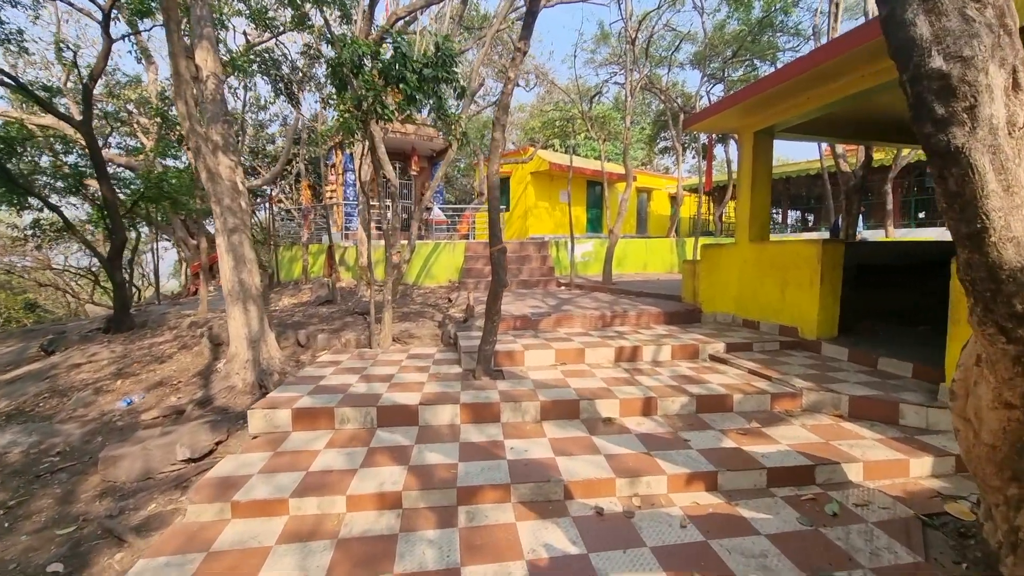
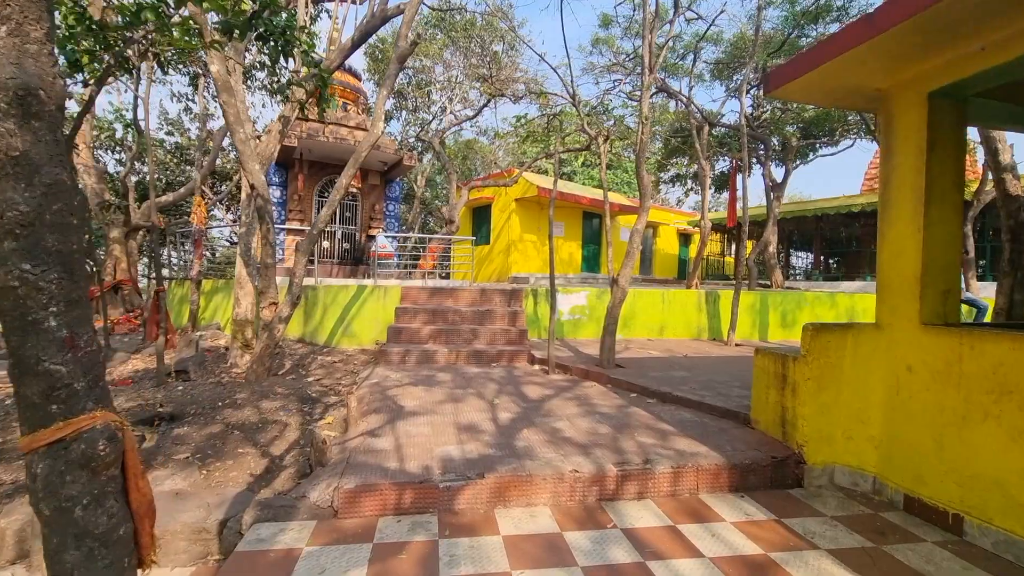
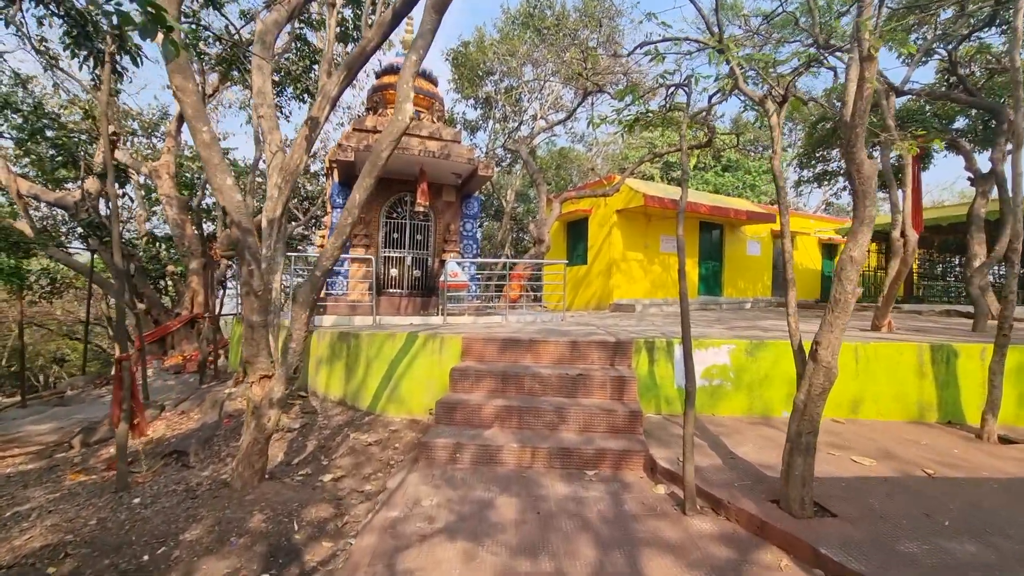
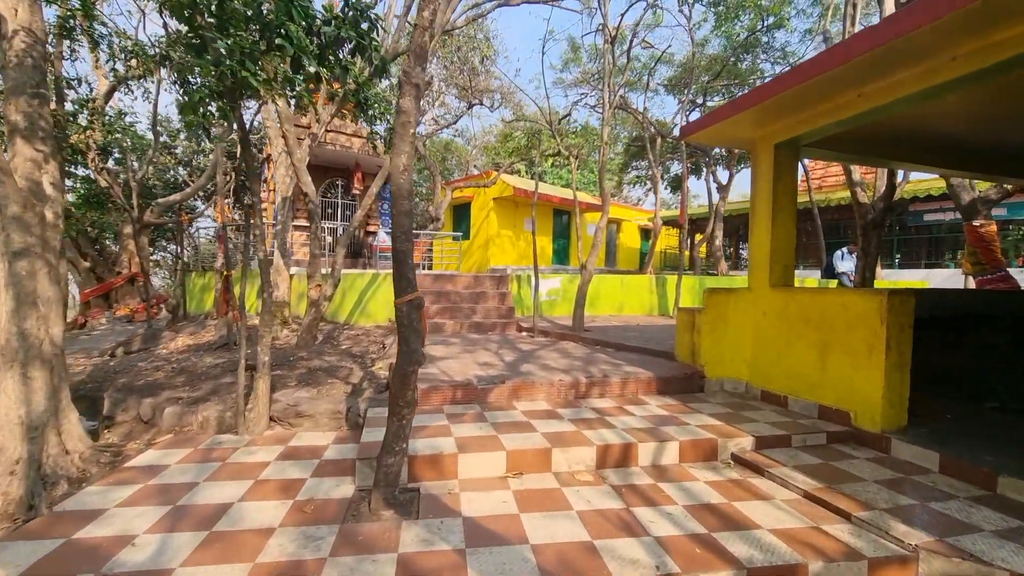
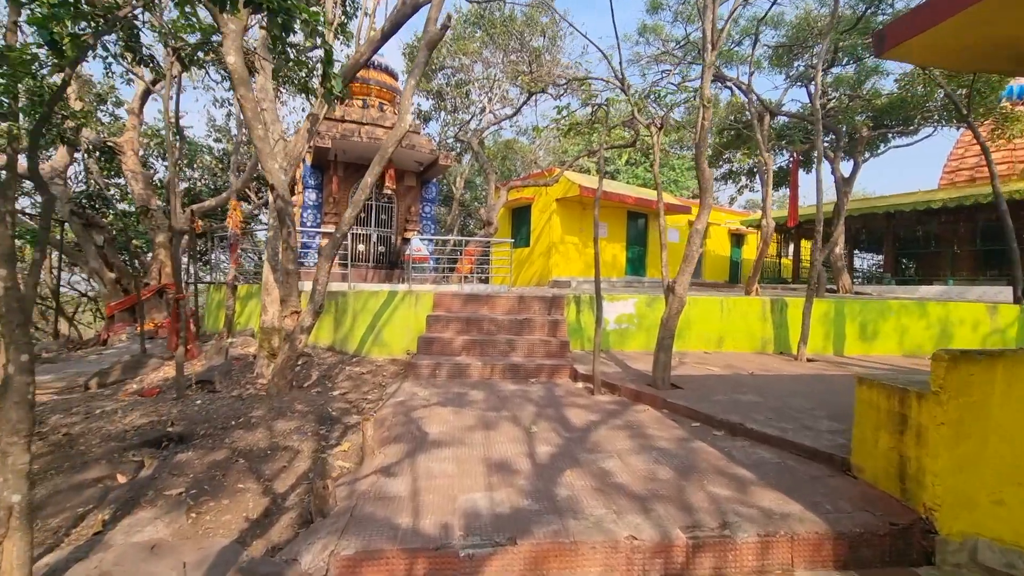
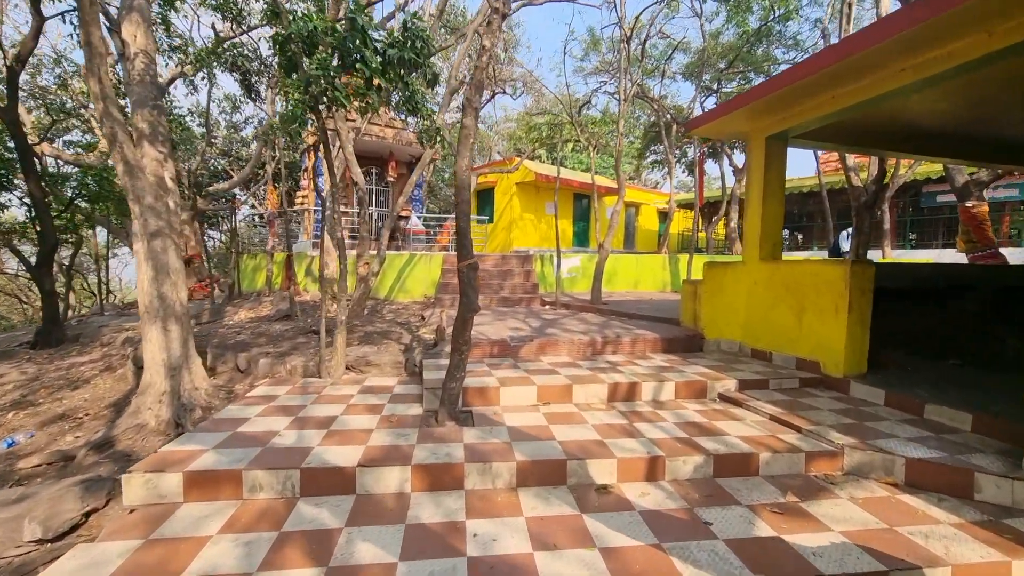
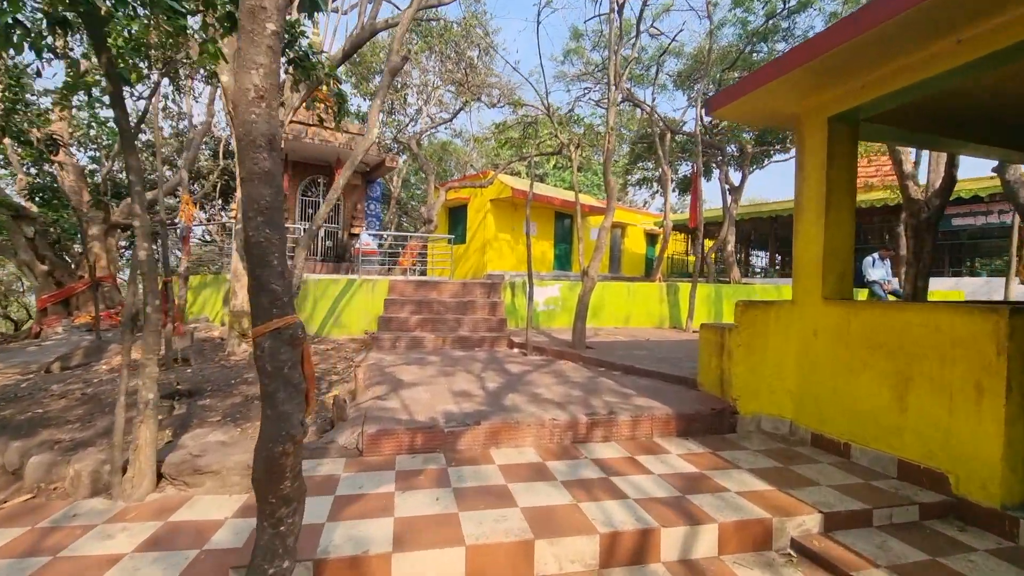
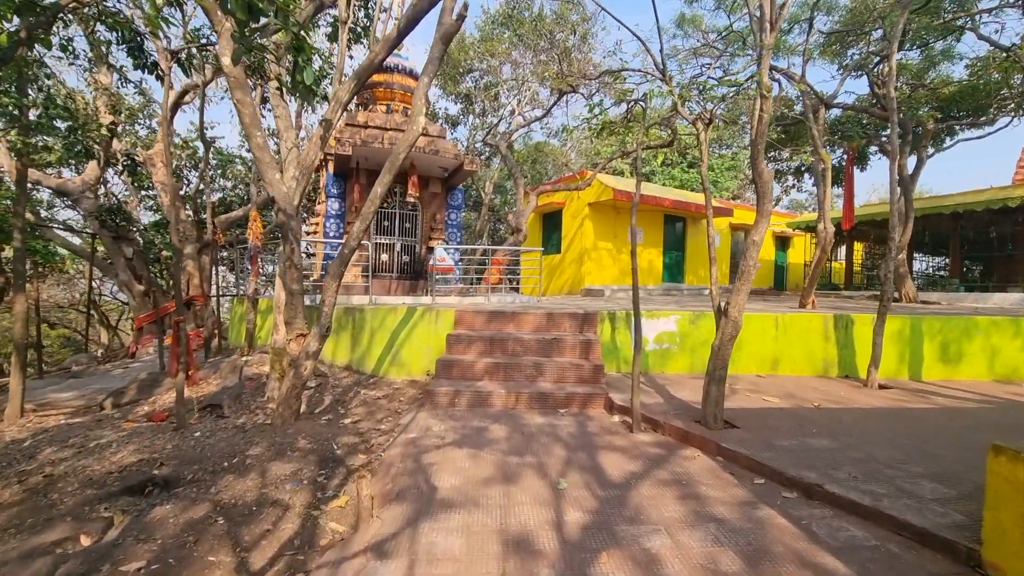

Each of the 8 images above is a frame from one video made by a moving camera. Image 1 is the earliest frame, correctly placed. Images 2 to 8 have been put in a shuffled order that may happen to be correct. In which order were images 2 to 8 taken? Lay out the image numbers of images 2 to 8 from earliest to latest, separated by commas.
6, 4, 7, 2, 5, 8, 3
